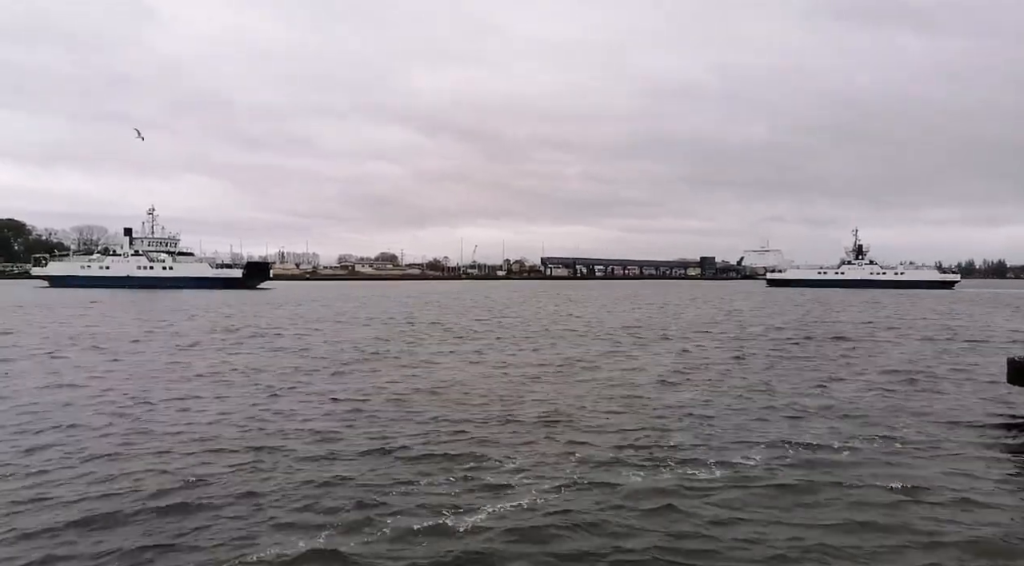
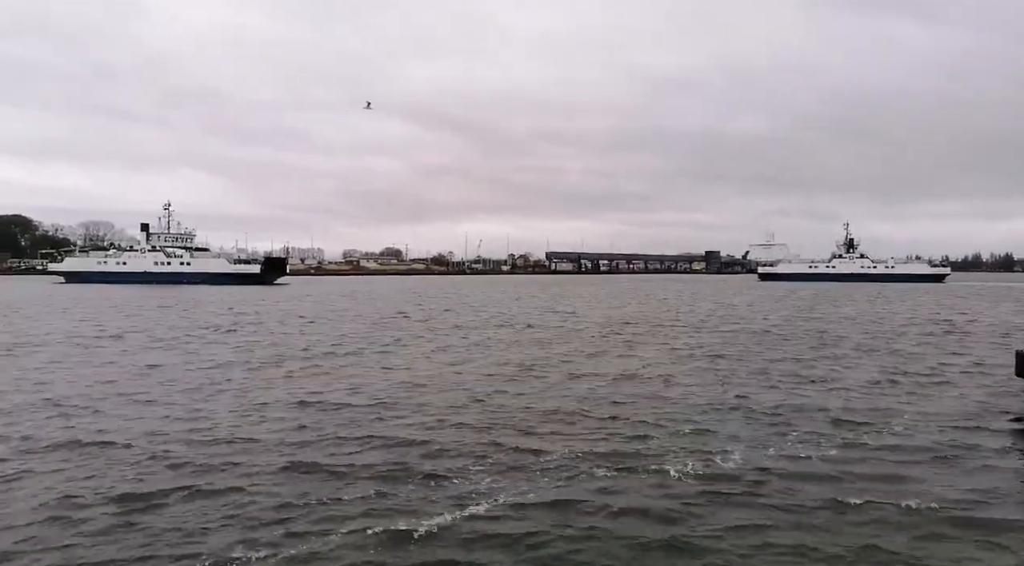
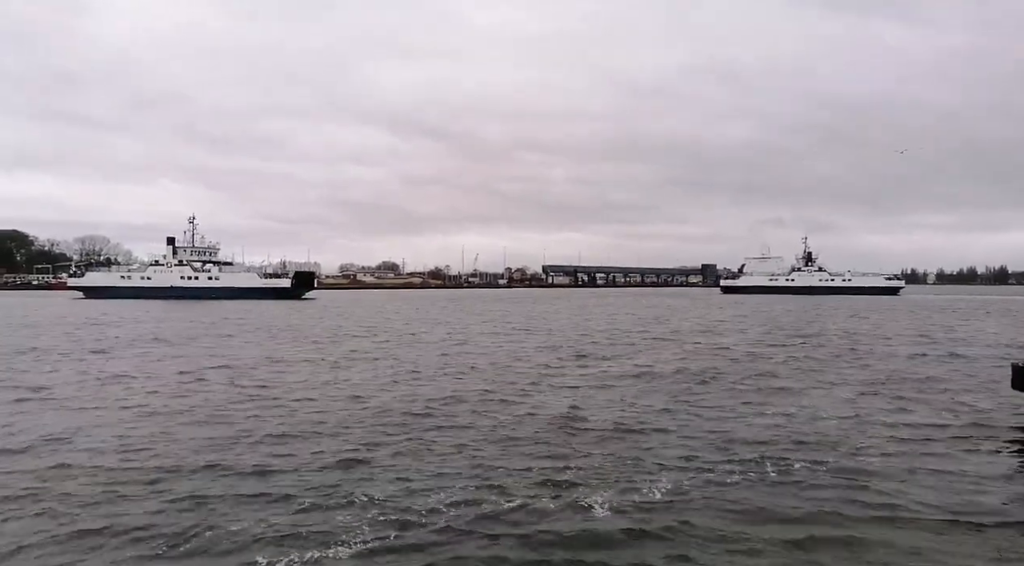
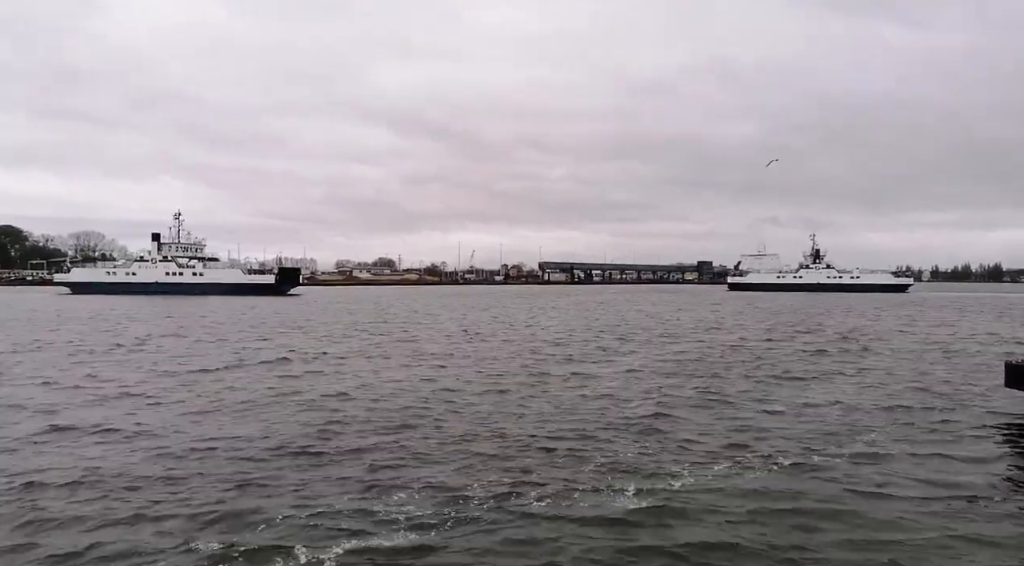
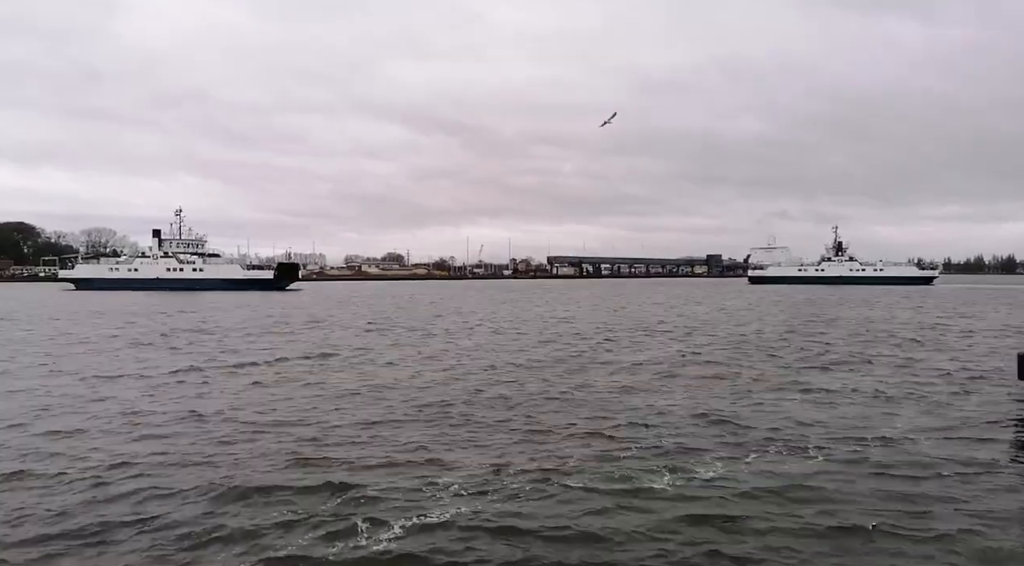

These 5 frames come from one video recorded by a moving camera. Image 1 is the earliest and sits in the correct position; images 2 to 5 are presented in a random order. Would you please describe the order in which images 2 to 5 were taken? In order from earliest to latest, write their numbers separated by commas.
2, 5, 4, 3
